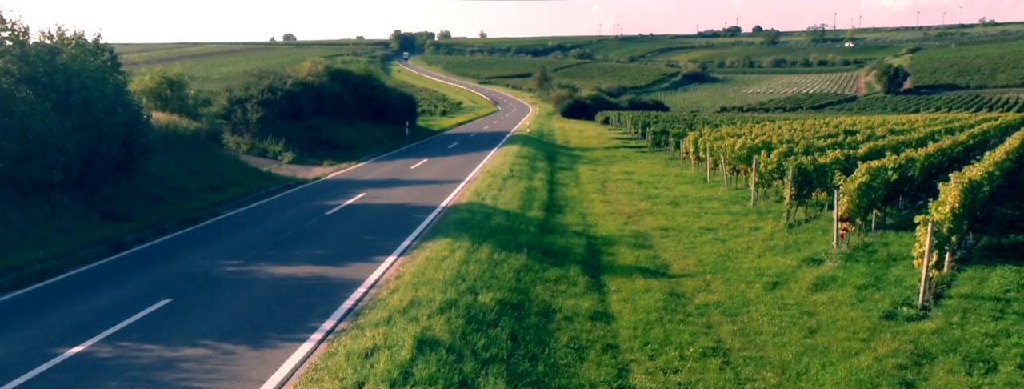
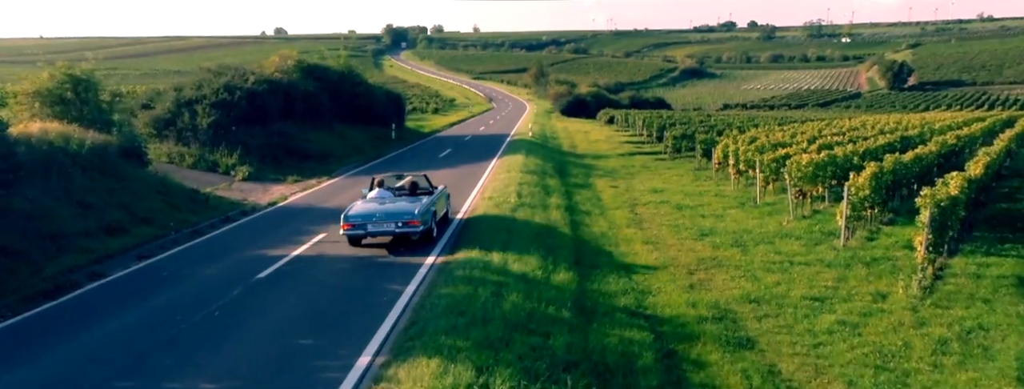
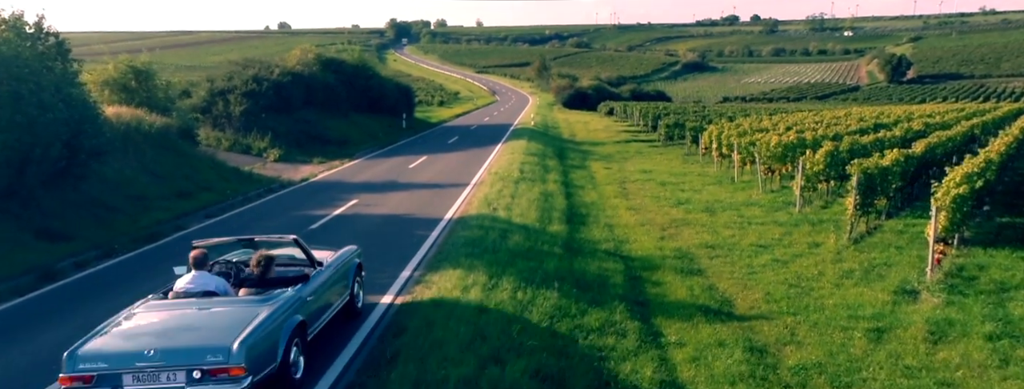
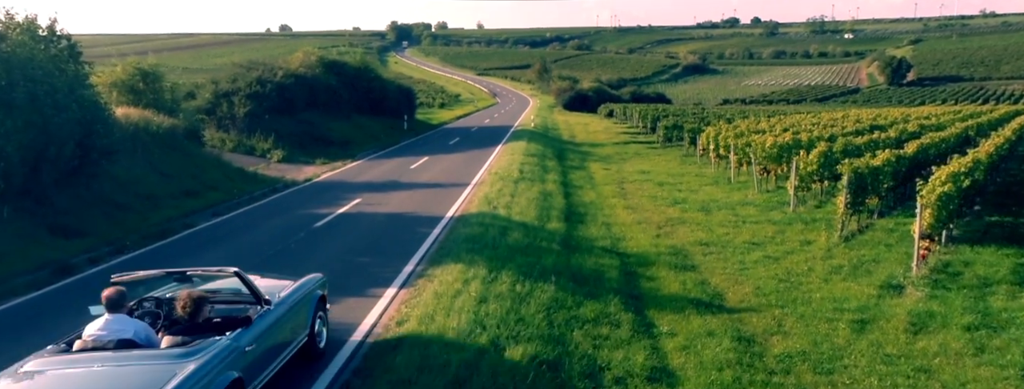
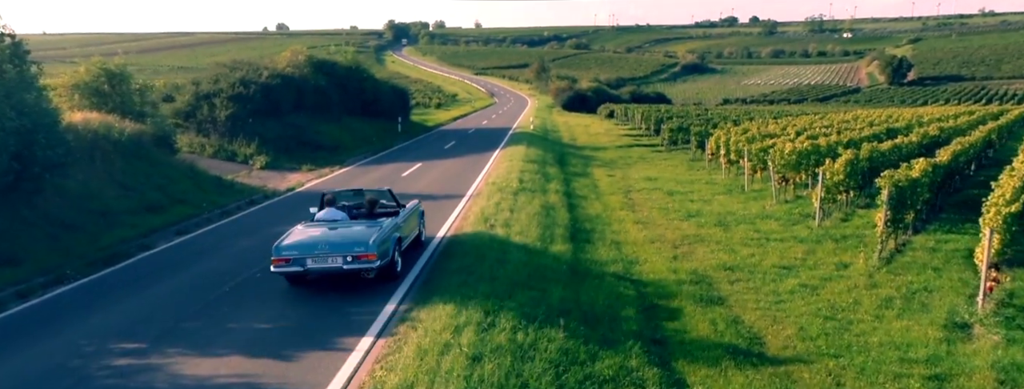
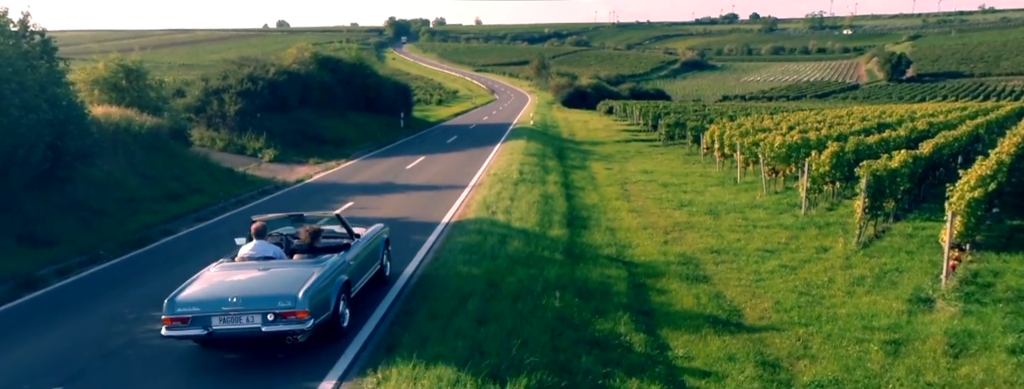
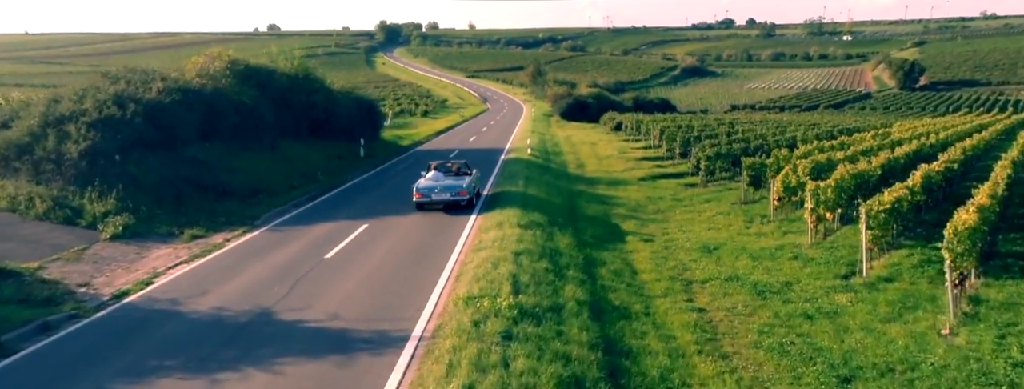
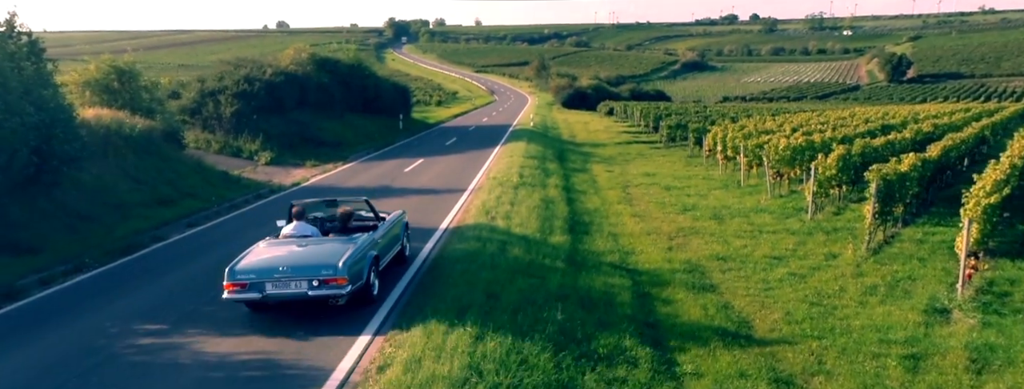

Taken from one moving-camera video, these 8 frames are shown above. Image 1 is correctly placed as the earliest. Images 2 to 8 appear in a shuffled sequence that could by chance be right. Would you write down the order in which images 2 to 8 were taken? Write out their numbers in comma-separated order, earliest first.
4, 3, 6, 8, 5, 2, 7
